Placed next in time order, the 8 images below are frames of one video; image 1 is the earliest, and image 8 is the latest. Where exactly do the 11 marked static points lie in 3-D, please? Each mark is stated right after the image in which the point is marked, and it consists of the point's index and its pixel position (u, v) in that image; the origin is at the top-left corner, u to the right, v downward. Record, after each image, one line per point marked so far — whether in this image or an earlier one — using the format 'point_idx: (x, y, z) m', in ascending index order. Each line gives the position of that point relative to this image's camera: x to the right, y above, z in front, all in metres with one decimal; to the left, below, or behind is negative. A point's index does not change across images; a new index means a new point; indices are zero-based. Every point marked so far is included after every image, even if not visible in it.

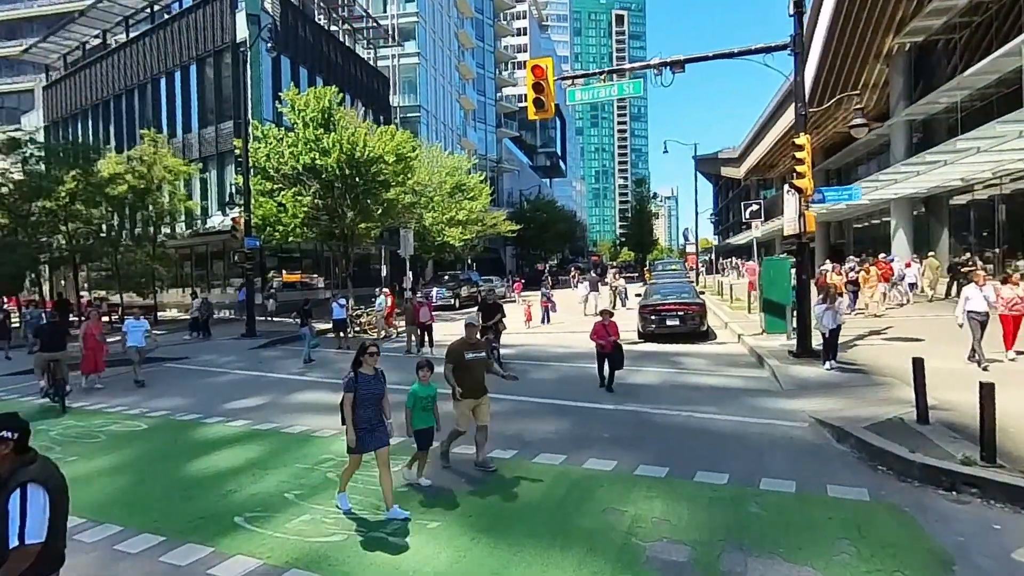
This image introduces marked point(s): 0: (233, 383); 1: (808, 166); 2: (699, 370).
0: (-7.8, -2.6, +16.9) m
1: (+6.9, +2.8, +14.2) m
2: (+4.7, -2.1, +15.3) m
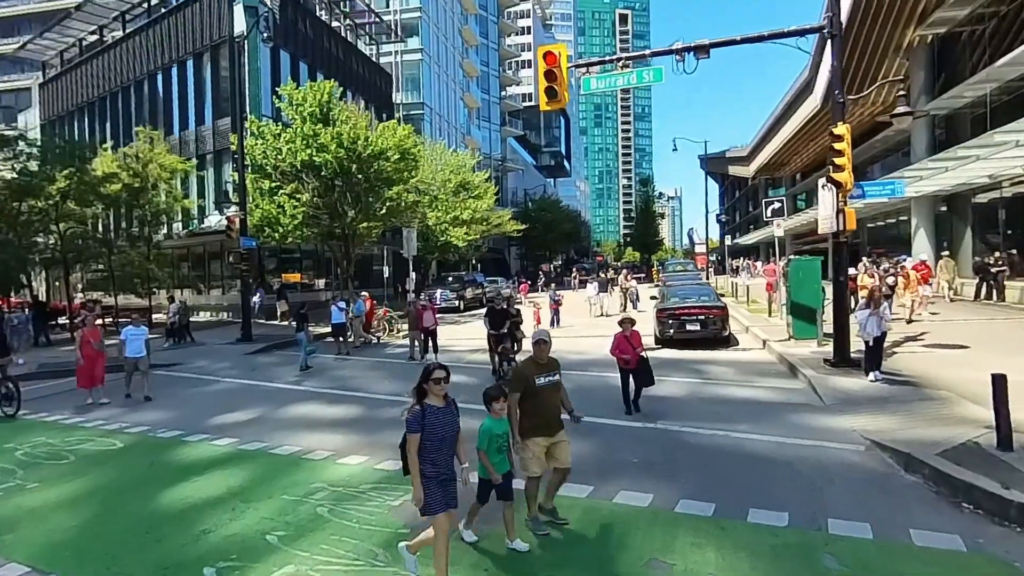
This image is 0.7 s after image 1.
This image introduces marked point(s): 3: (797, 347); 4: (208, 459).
0: (-7.5, -2.7, +15.8) m
1: (+7.2, +2.8, +13.0) m
2: (+5.0, -2.2, +14.1) m
3: (+7.8, -1.6, +16.6) m
4: (-4.9, -2.8, +9.9) m
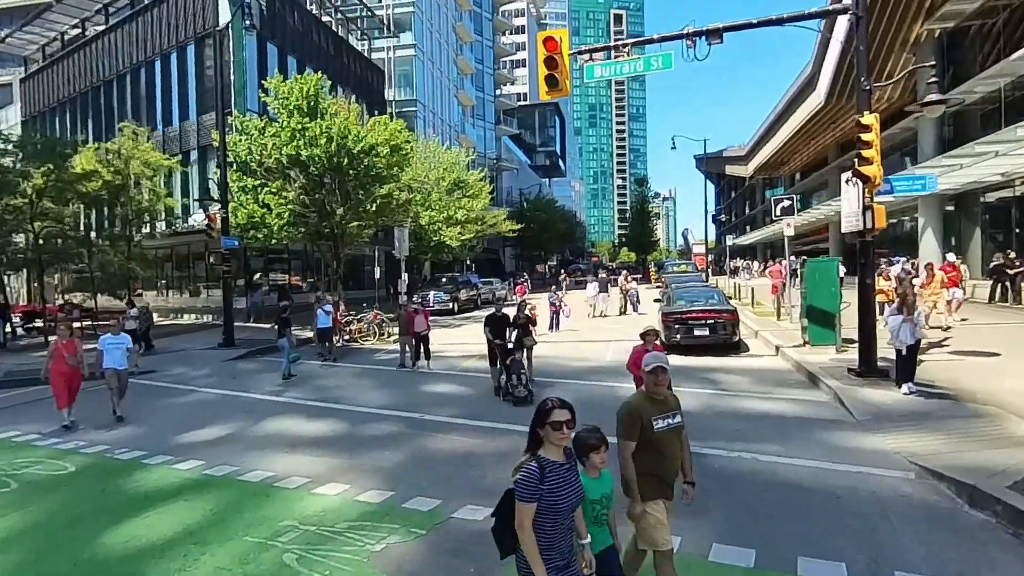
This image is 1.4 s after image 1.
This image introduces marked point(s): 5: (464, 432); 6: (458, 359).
0: (-7.6, -2.8, +14.6) m
1: (+7.2, +2.7, +11.9) m
2: (+5.0, -2.2, +13.0) m
3: (+7.7, -1.7, +15.5) m
4: (-4.9, -2.9, +8.7) m
5: (-0.9, -2.6, +10.8) m
6: (-1.7, -2.2, +19.0) m
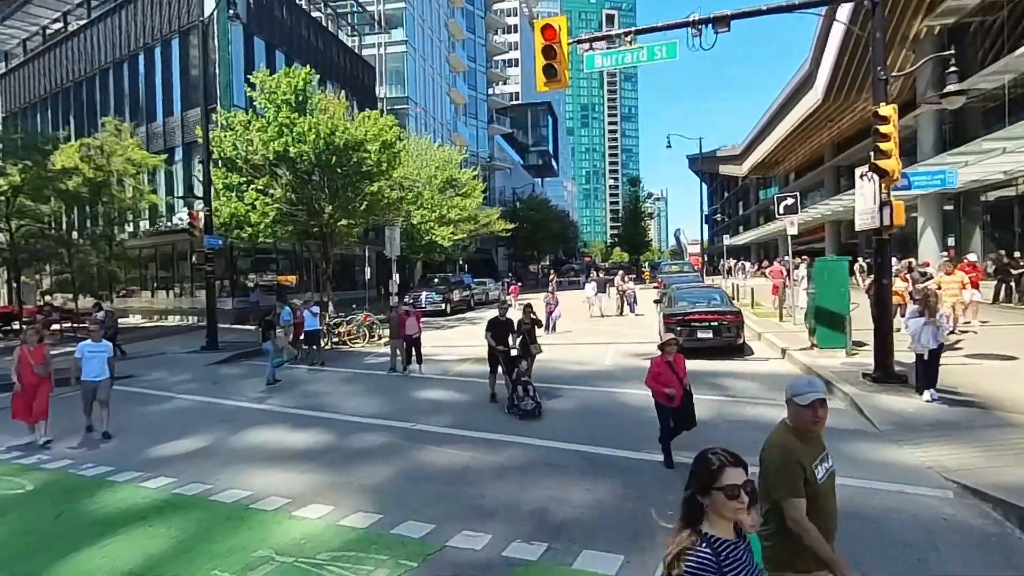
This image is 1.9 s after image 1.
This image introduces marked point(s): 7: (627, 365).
0: (-7.6, -2.8, +13.8) m
1: (+7.1, +2.7, +11.3) m
2: (+4.9, -2.2, +12.3) m
3: (+7.6, -1.7, +14.9) m
4: (-4.9, -2.9, +7.9) m
5: (-0.9, -2.6, +10.0) m
6: (-1.8, -2.3, +18.2) m
7: (+3.1, -2.1, +16.4) m
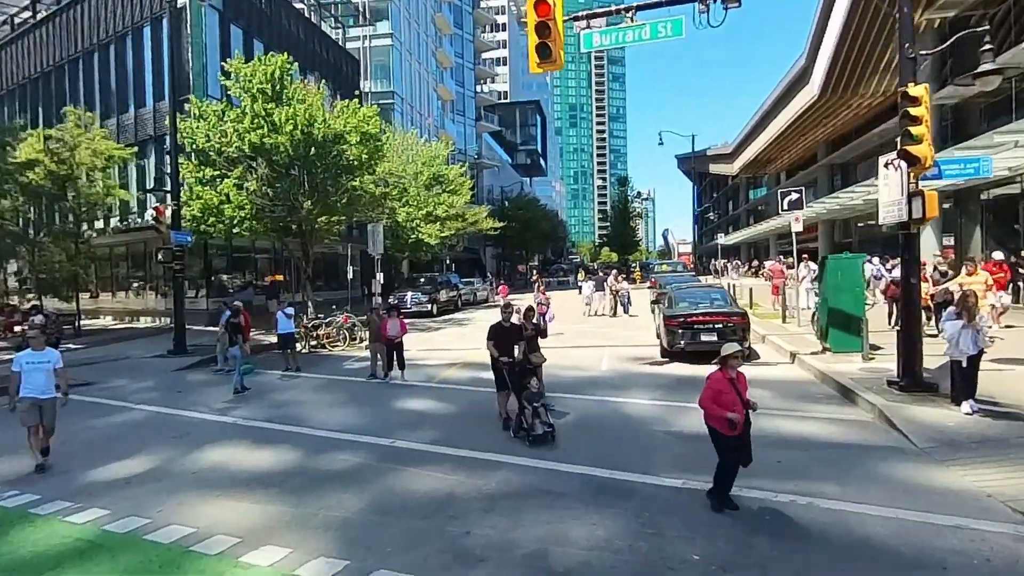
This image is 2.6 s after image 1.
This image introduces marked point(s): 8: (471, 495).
0: (-7.8, -2.8, +12.4) m
1: (+7.0, +2.7, +10.2) m
2: (+4.7, -2.2, +11.2) m
3: (+7.4, -1.7, +13.8) m
4: (-5.0, -2.9, +6.6) m
5: (-1.0, -2.6, +8.8) m
6: (-2.1, -2.2, +16.9) m
7: (+2.9, -2.1, +15.2) m
8: (-0.5, -2.6, +7.6) m
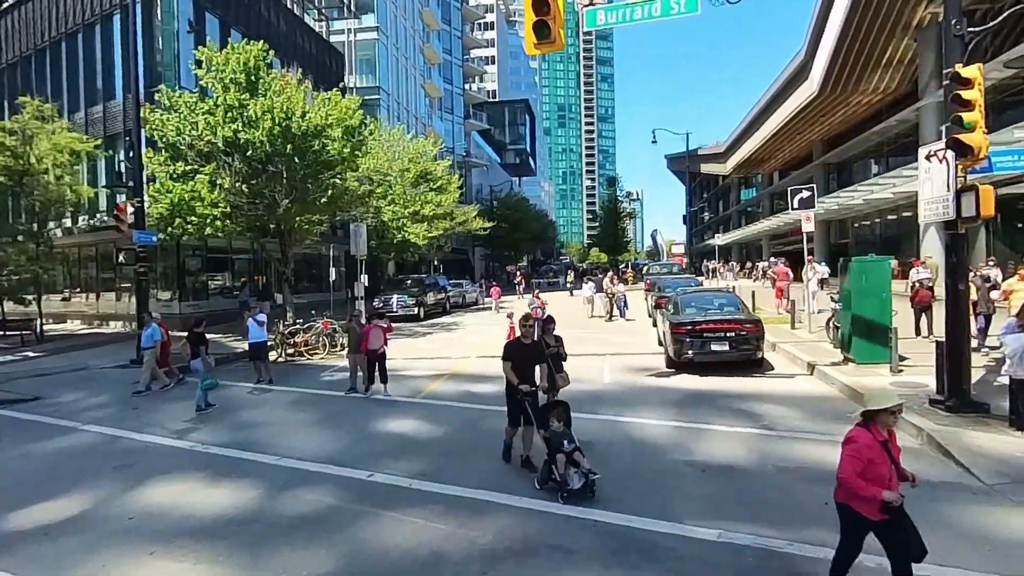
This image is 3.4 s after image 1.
0: (-7.9, -2.9, +10.9) m
1: (+6.9, +2.6, +9.0) m
2: (+4.7, -2.3, +9.9) m
3: (+7.3, -1.8, +12.6) m
4: (-5.0, -3.0, +5.2) m
5: (-1.0, -2.7, +7.4) m
6: (-2.3, -2.4, +15.5) m
7: (+2.7, -2.2, +13.9) m
8: (-0.5, -2.7, +6.2) m
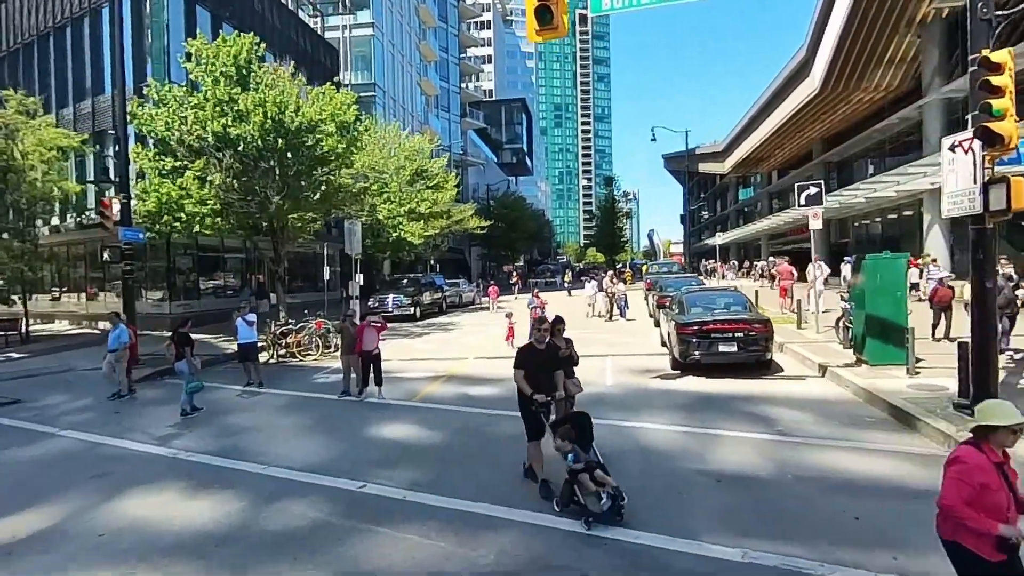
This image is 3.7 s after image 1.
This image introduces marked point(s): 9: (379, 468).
0: (-7.9, -2.9, +10.3) m
1: (+6.9, +2.6, +8.5) m
2: (+4.7, -2.3, +9.4) m
3: (+7.3, -1.8, +12.1) m
4: (-4.9, -2.9, +4.6) m
5: (-1.0, -2.6, +6.9) m
6: (-2.3, -2.3, +15.0) m
7: (+2.7, -2.2, +13.4) m
8: (-0.5, -2.7, +5.6) m
9: (-1.9, -2.6, +8.8) m
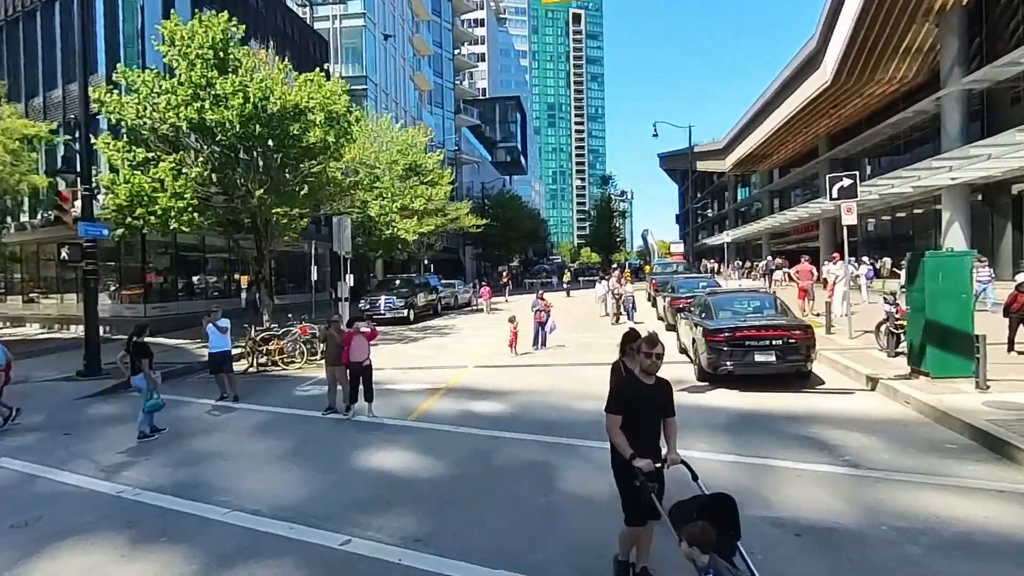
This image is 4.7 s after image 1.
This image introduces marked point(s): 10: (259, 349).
0: (-7.7, -2.9, +8.5) m
1: (+7.2, +2.6, +6.9) m
2: (+4.9, -2.3, +7.8) m
3: (+7.5, -1.8, +10.5) m
4: (-4.7, -3.0, +2.9) m
5: (-0.7, -2.7, +5.2) m
6: (-2.1, -2.4, +13.3) m
7: (+2.9, -2.2, +11.8) m
8: (-0.2, -2.7, +4.0) m
9: (-1.7, -2.6, +7.1) m
10: (-7.1, -1.7, +17.0) m
